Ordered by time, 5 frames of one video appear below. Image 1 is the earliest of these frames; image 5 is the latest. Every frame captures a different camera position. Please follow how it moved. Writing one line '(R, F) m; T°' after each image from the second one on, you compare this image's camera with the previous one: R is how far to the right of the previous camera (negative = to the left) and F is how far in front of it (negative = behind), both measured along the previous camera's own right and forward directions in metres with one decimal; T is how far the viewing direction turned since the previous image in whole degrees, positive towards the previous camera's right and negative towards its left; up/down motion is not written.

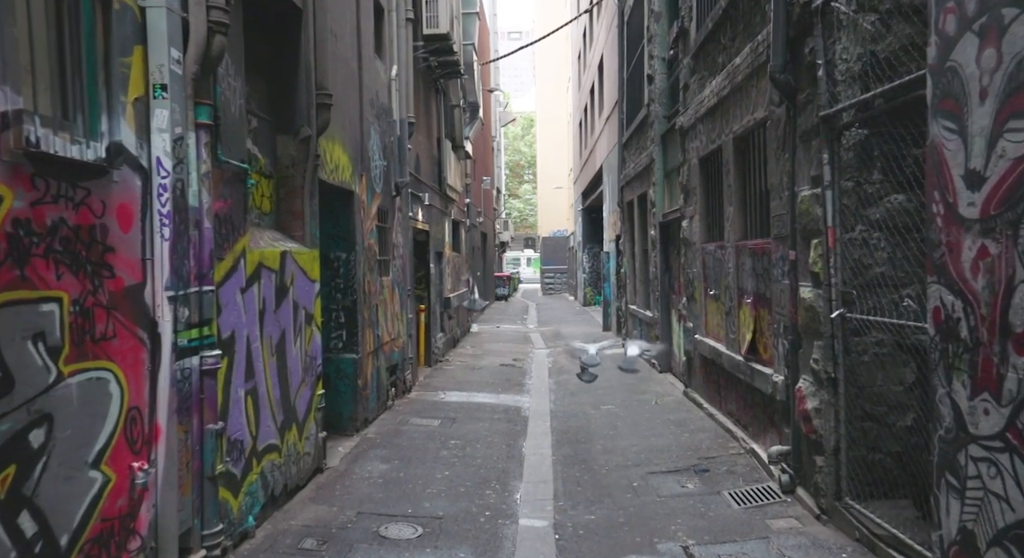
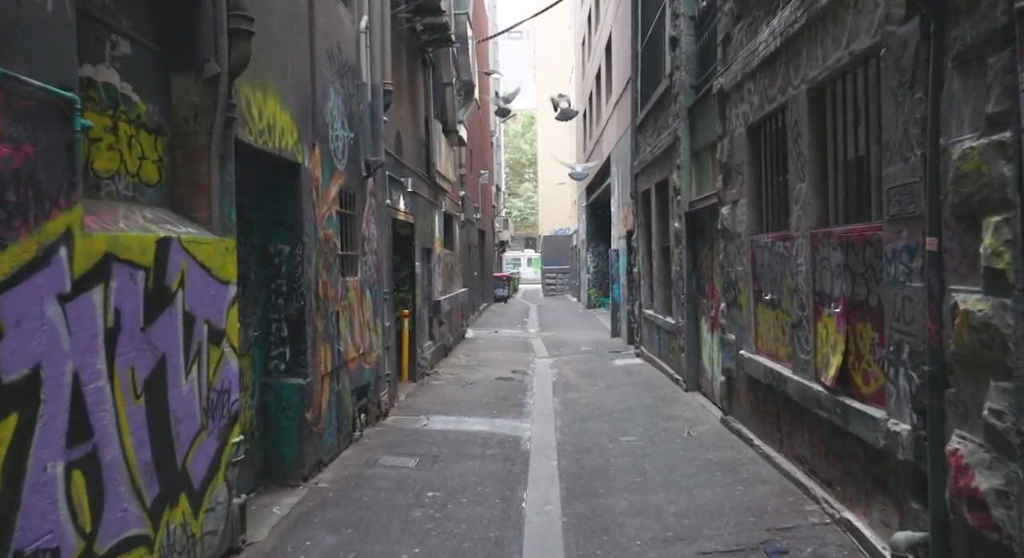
(0.0, +2.1) m; 0°
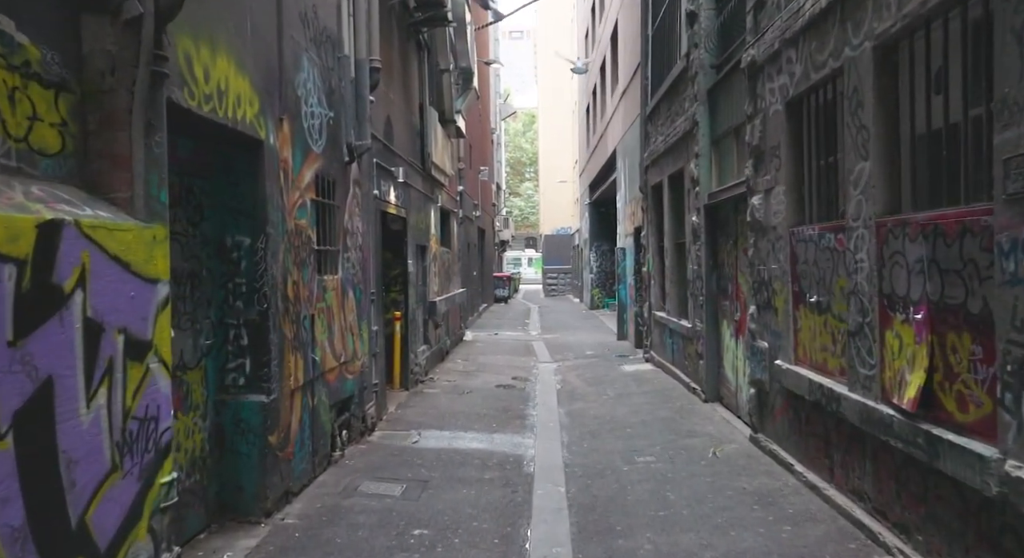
(0.0, +1.1) m; 0°
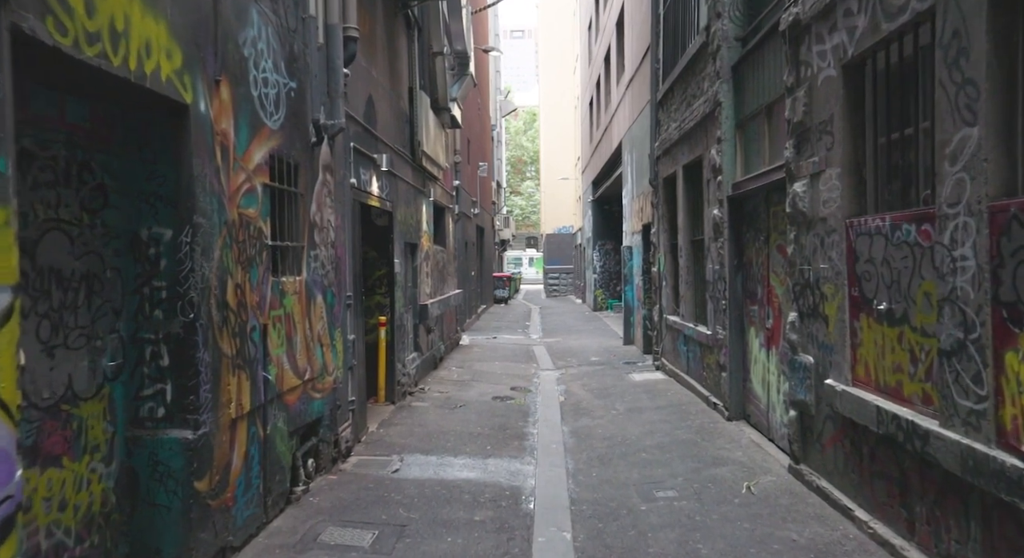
(0.0, +1.2) m; 0°
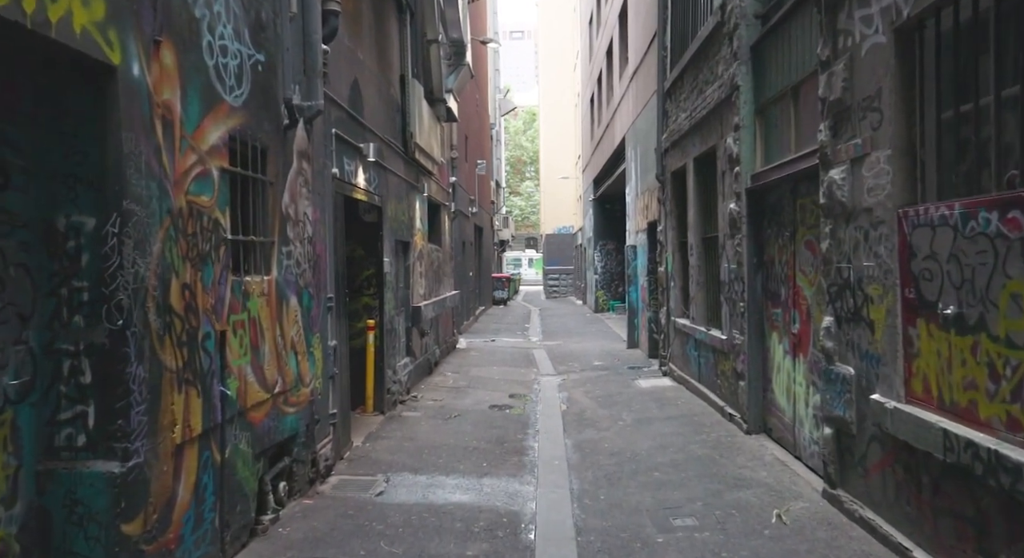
(0.0, +0.8) m; 0°
